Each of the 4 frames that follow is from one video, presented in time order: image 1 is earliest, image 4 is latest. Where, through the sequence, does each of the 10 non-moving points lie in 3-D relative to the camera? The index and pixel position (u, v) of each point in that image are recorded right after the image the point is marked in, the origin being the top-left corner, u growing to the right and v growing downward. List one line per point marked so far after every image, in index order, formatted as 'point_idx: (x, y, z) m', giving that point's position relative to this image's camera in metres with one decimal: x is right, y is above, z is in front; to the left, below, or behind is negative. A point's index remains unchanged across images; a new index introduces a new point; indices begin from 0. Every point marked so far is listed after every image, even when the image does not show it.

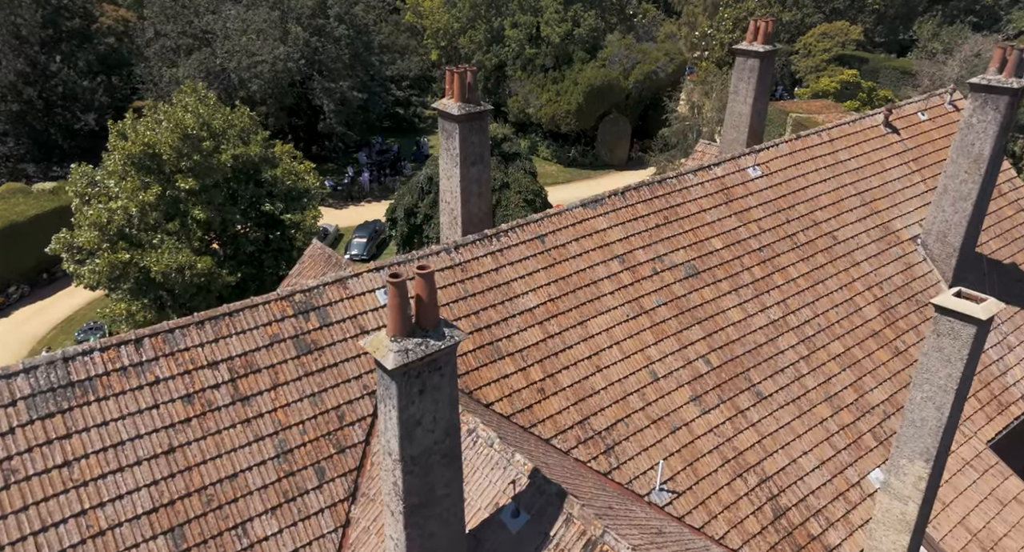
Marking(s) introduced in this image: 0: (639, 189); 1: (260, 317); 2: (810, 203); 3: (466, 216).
0: (+1.9, +1.3, +12.2) m
1: (-2.6, -0.5, +8.4) m
2: (+5.0, +1.2, +13.7) m
3: (-0.7, +0.9, +12.5) m
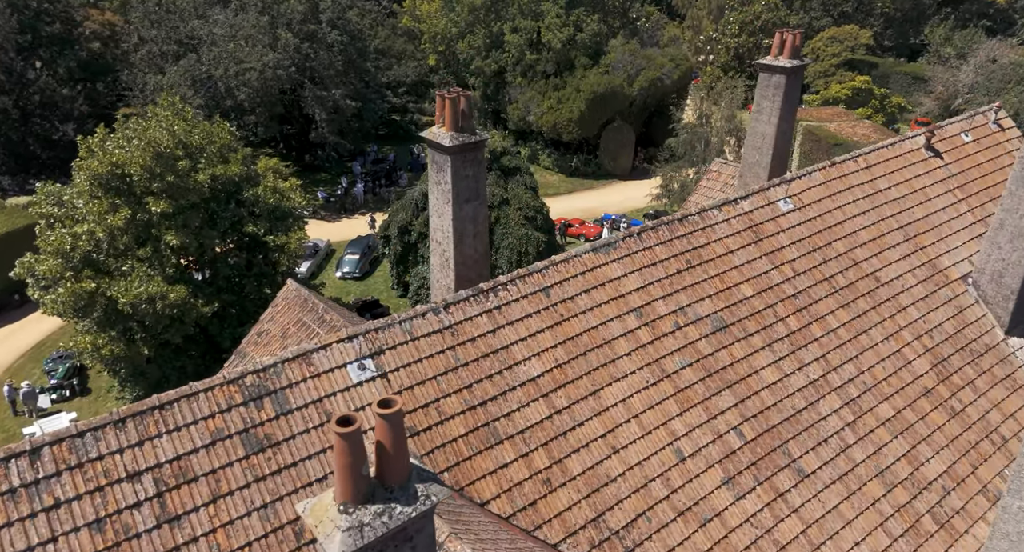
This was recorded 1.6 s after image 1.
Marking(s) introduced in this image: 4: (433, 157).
0: (+1.9, +0.6, +10.6) m
1: (-2.6, -1.1, +6.8) m
2: (+5.0, +0.6, +12.1) m
3: (-0.7, +0.2, +10.9) m
4: (-1.0, +1.5, +10.5) m
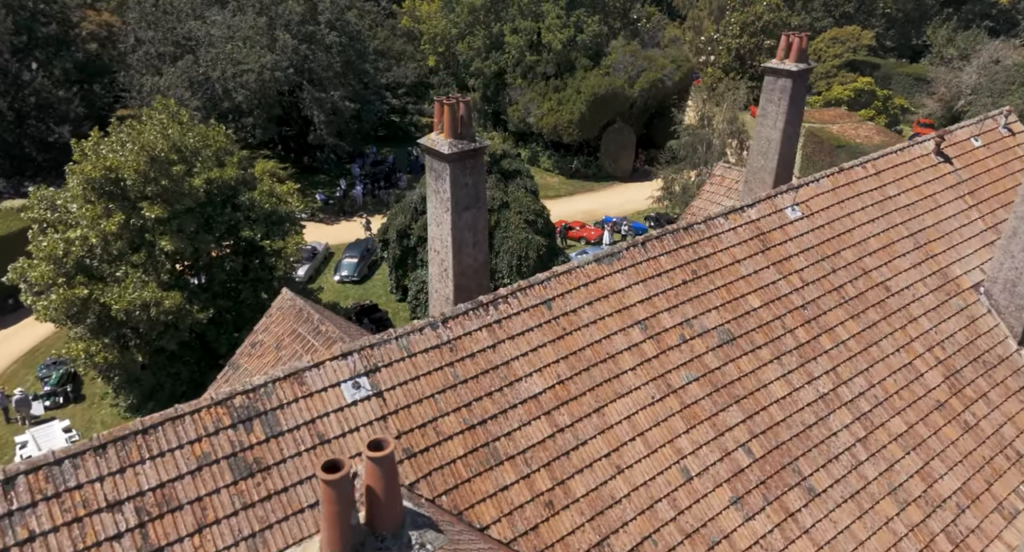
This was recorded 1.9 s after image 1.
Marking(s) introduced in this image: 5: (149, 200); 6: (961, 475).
0: (+1.9, +0.5, +10.3) m
1: (-2.6, -1.3, +6.5) m
2: (+5.0, +0.4, +11.8) m
3: (-0.7, +0.1, +10.6) m
4: (-1.0, +1.4, +10.2) m
5: (-8.3, +1.7, +18.4) m
6: (+5.6, -2.5, +10.1) m
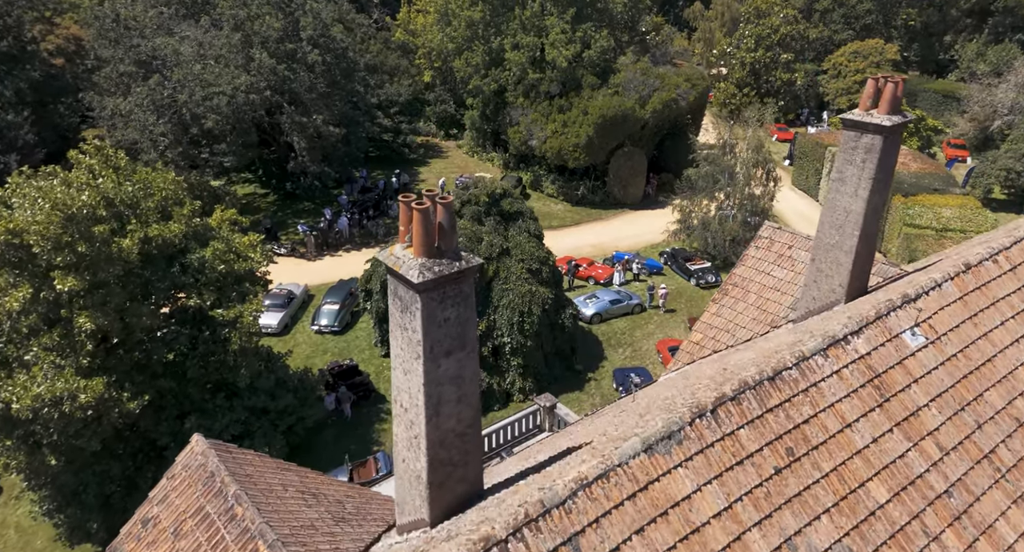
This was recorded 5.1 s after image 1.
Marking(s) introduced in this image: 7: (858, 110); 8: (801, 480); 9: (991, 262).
0: (+1.9, -1.0, +6.8) m
1: (-2.6, -2.7, +3.0) m
2: (+5.1, -1.1, +8.3) m
3: (-0.7, -1.4, +7.1) m
4: (-1.0, -0.1, +6.7) m
5: (-8.3, +0.2, +14.9) m
6: (+5.6, -4.0, +6.6) m
7: (+4.7, +2.3, +10.9) m
8: (+2.4, -1.7, +6.6) m
9: (+5.5, +0.2, +9.3) m
